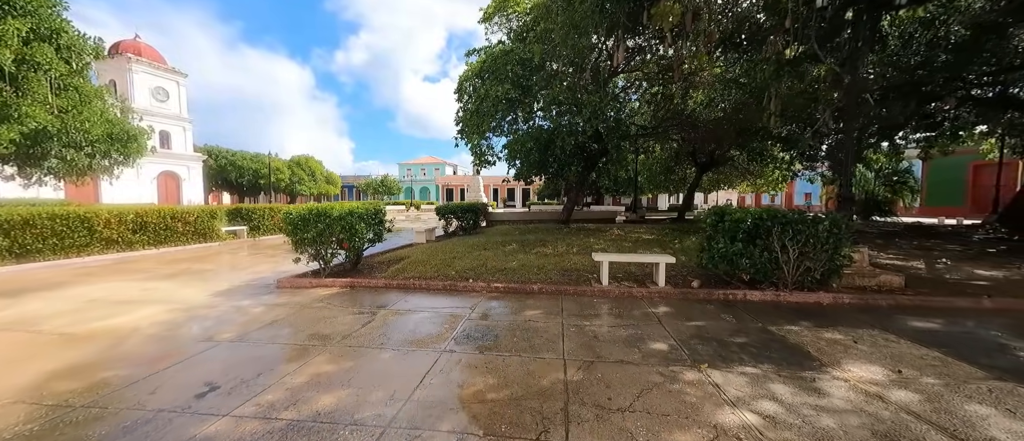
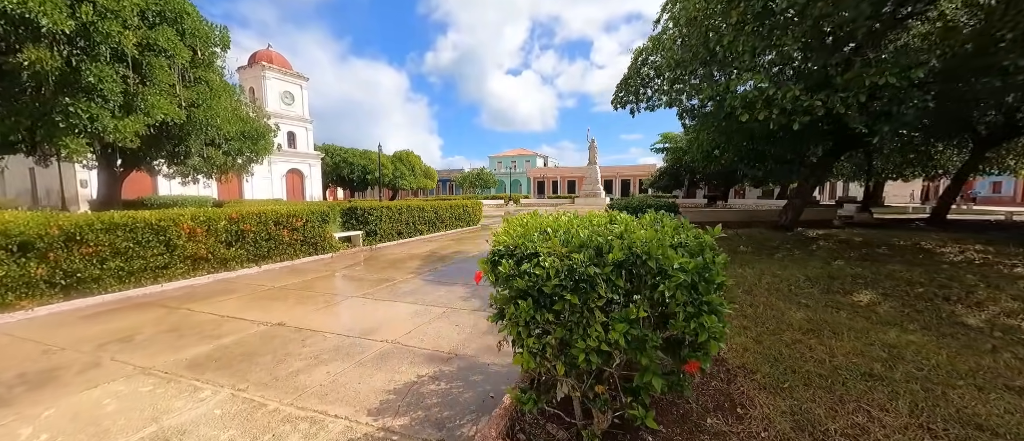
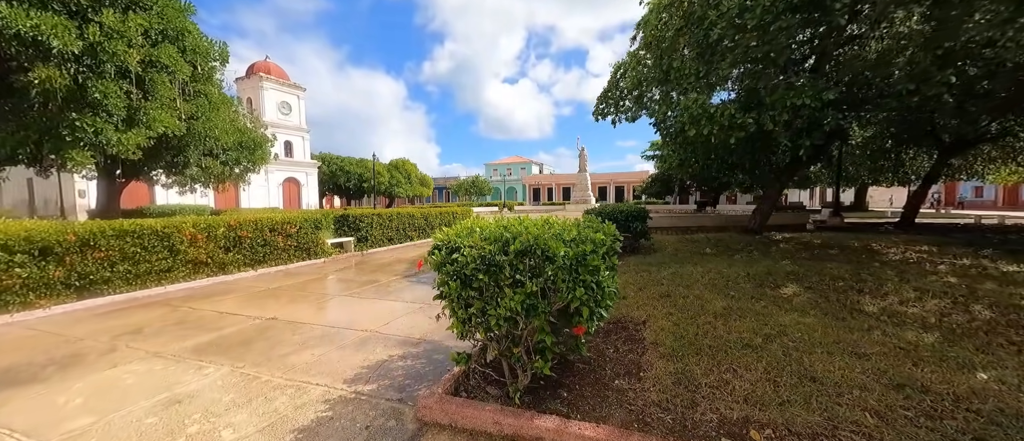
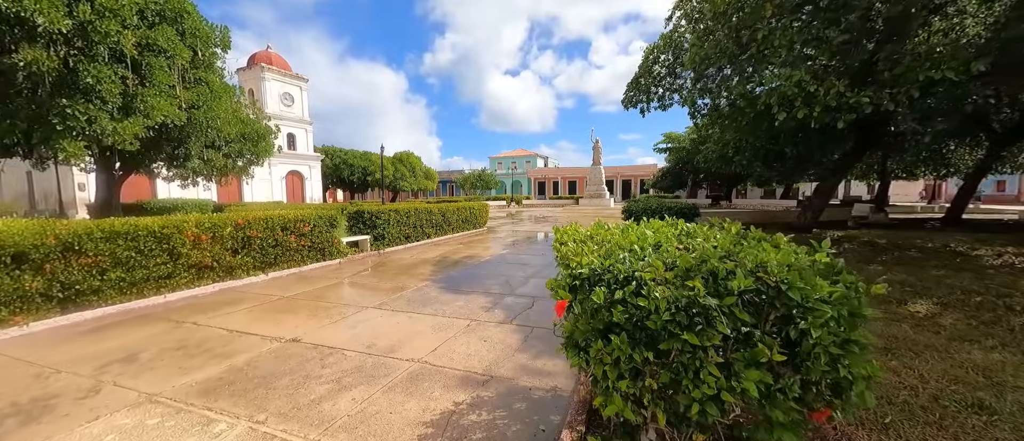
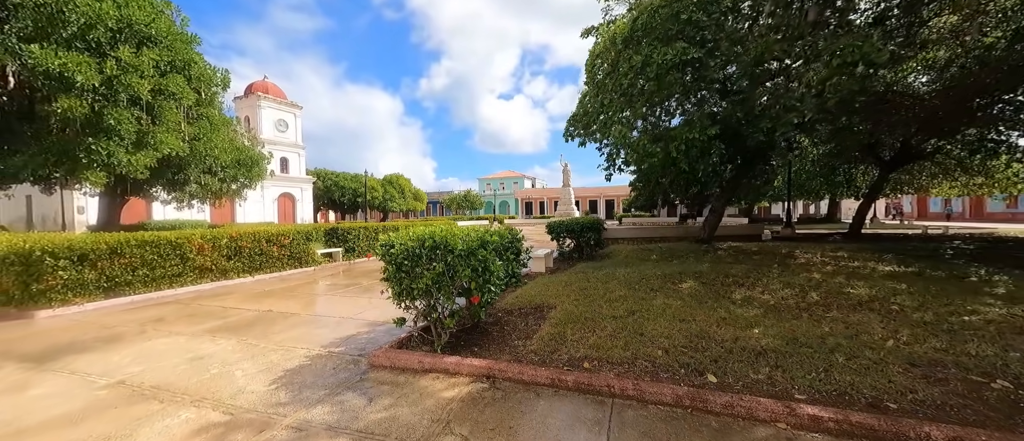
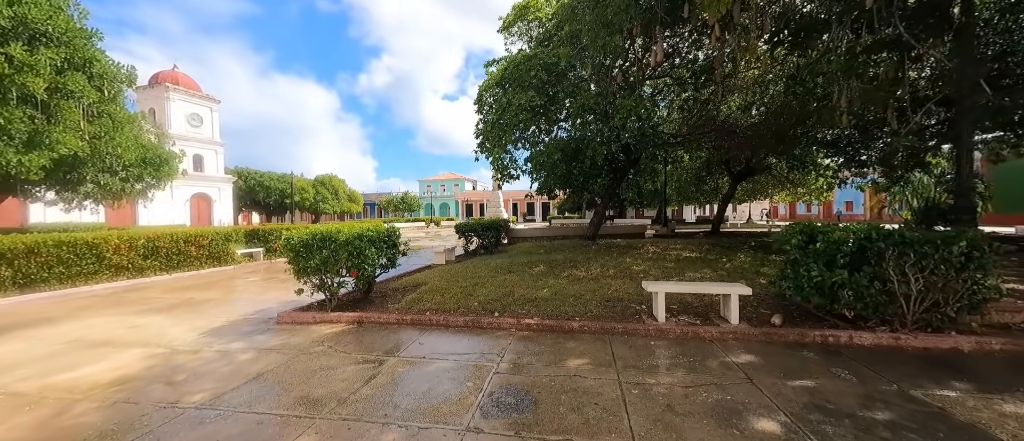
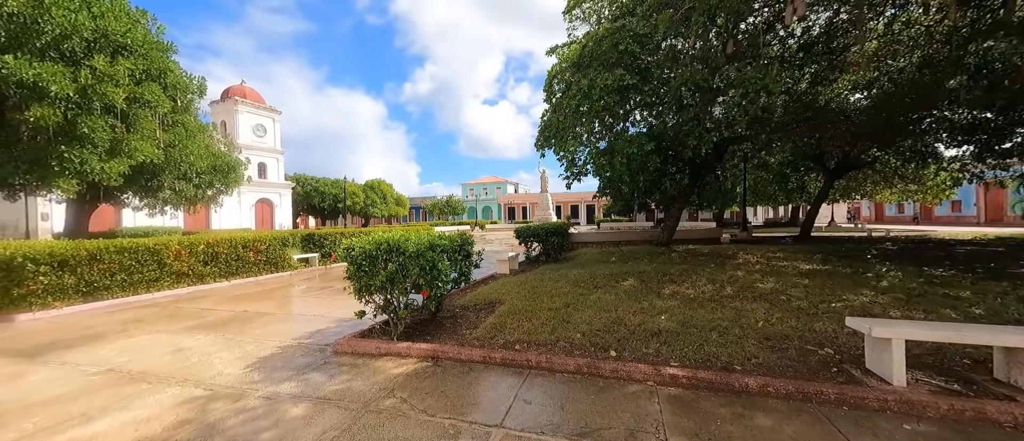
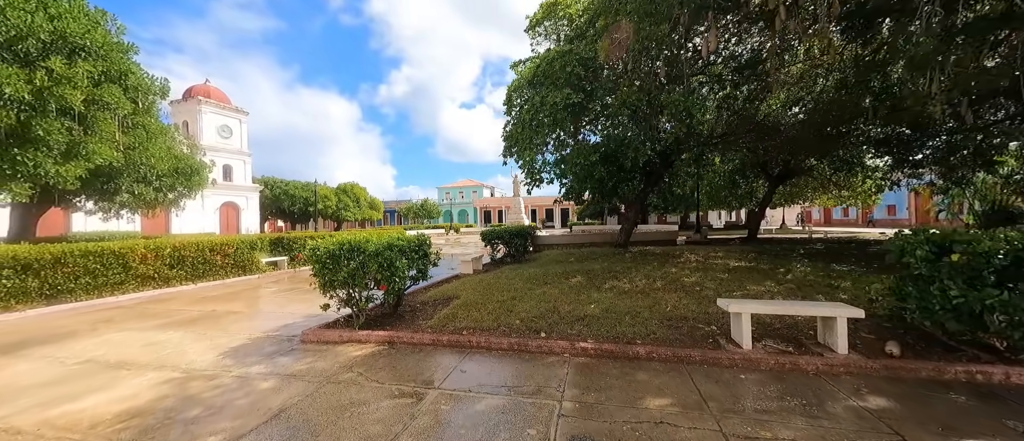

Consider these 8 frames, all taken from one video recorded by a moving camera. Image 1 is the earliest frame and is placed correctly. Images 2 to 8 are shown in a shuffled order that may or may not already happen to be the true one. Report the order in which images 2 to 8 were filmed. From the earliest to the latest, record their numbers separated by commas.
6, 8, 7, 5, 3, 2, 4
